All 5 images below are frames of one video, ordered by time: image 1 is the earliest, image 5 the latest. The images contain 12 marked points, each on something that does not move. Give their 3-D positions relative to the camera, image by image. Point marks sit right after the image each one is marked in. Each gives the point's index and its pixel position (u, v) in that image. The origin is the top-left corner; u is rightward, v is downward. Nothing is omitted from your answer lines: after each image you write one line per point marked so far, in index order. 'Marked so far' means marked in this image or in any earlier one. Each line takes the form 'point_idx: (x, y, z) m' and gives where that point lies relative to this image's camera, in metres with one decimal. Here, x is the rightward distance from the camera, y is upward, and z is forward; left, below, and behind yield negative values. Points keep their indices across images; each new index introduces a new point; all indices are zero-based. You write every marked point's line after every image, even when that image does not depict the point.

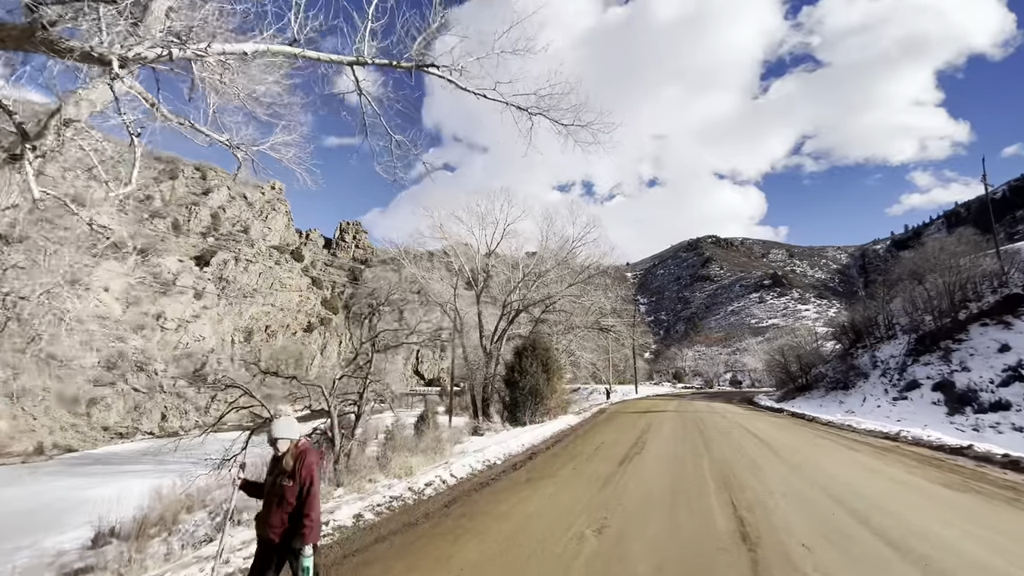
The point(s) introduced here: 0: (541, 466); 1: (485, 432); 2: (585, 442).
0: (+0.4, -2.3, +6.1) m
1: (-0.8, -4.0, +13.0) m
2: (+1.3, -2.7, +8.0) m
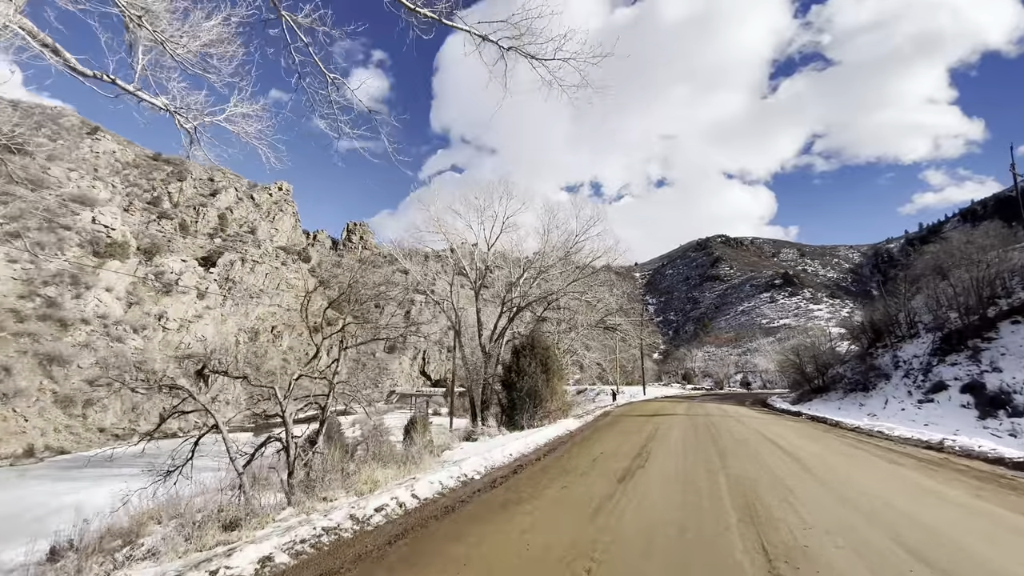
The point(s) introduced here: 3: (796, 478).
0: (+0.2, -2.2, +5.1) m
1: (-0.9, -3.9, +12.0) m
2: (+1.1, -2.5, +7.0) m
3: (+3.0, -2.0, +5.0) m
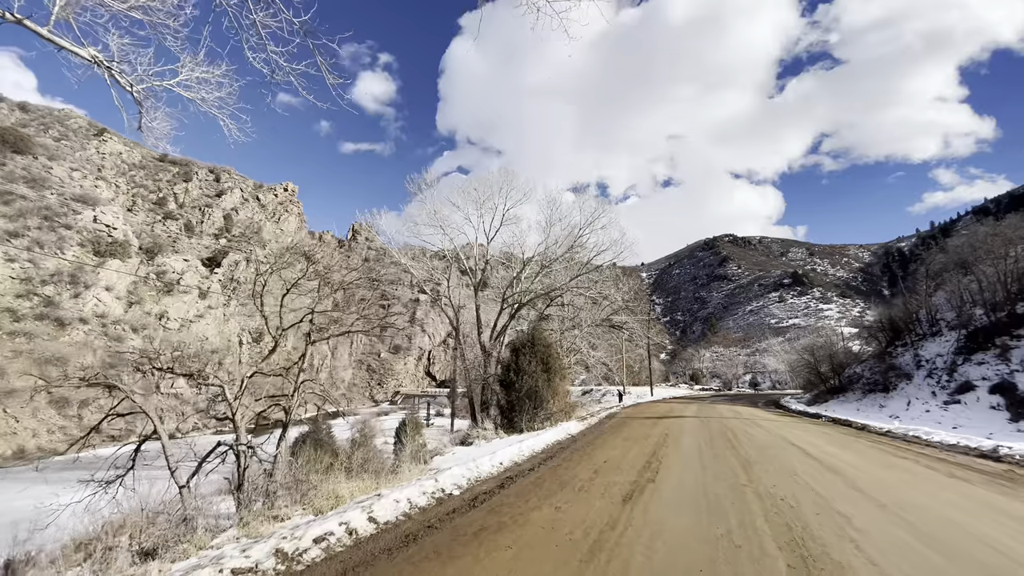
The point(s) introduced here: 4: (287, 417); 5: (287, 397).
0: (0.0, -2.0, +4.3) m
1: (-0.9, -3.7, +11.2) m
2: (+1.0, -2.3, +6.2) m
3: (+2.9, -1.8, +4.1) m
4: (-3.8, -2.2, +8.0) m
5: (-4.0, -2.0, +8.4) m
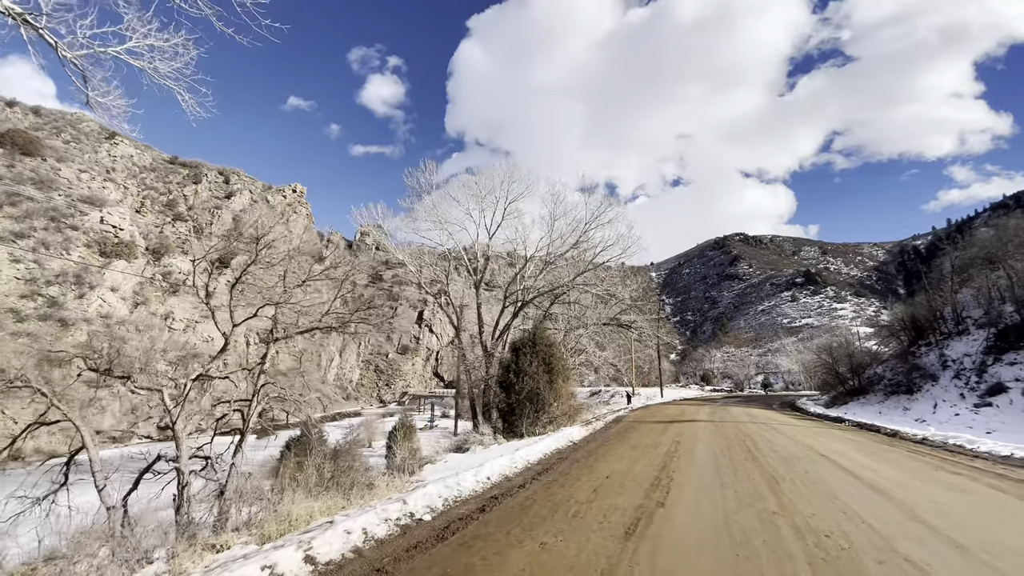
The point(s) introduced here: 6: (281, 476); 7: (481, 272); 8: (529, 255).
0: (-0.2, -1.8, +3.5) m
1: (-1.0, -3.6, +10.4) m
2: (+0.9, -2.2, +5.4) m
3: (+2.7, -1.7, +3.2) m
4: (-3.9, -2.1, +7.4) m
5: (-4.1, -1.9, +7.7) m
6: (-3.1, -2.6, +6.3) m
7: (-1.3, +0.7, +18.7) m
8: (+0.7, +1.3, +18.5) m
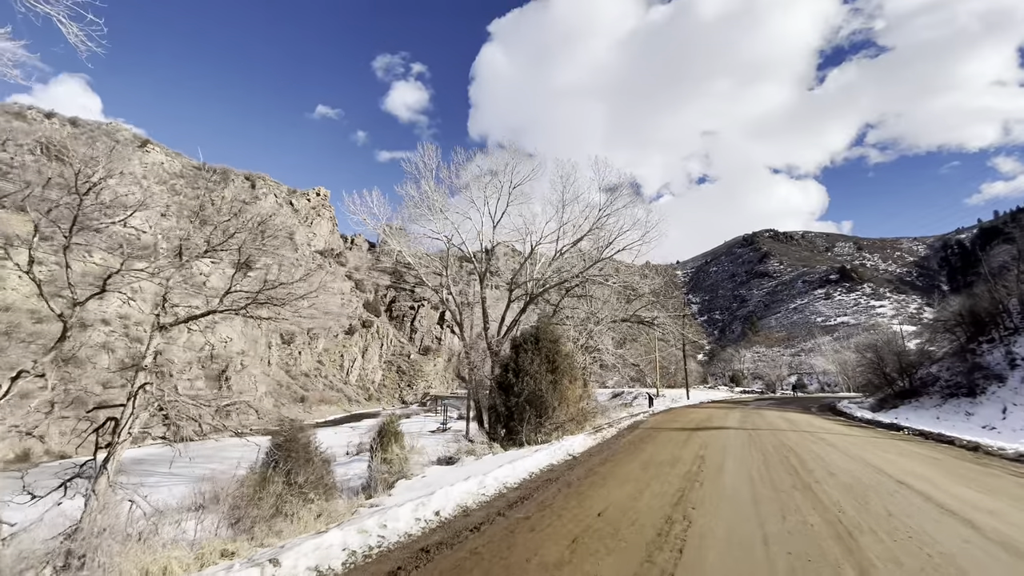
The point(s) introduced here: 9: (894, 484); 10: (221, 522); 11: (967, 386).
0: (-0.6, -1.6, +2.1) m
1: (-1.0, -3.3, +9.1) m
2: (+0.5, -1.9, +3.9) m
3: (+2.2, -1.4, +1.7) m
4: (-4.2, -1.9, +6.1) m
5: (-4.3, -1.6, +6.5) m
6: (-3.4, -2.3, +5.1) m
7: (-1.0, +0.9, +17.3) m
8: (+1.0, +1.6, +17.1) m
9: (+3.8, -1.9, +4.6) m
10: (-3.0, -2.3, +4.9) m
11: (+18.2, -3.9, +18.5) m
